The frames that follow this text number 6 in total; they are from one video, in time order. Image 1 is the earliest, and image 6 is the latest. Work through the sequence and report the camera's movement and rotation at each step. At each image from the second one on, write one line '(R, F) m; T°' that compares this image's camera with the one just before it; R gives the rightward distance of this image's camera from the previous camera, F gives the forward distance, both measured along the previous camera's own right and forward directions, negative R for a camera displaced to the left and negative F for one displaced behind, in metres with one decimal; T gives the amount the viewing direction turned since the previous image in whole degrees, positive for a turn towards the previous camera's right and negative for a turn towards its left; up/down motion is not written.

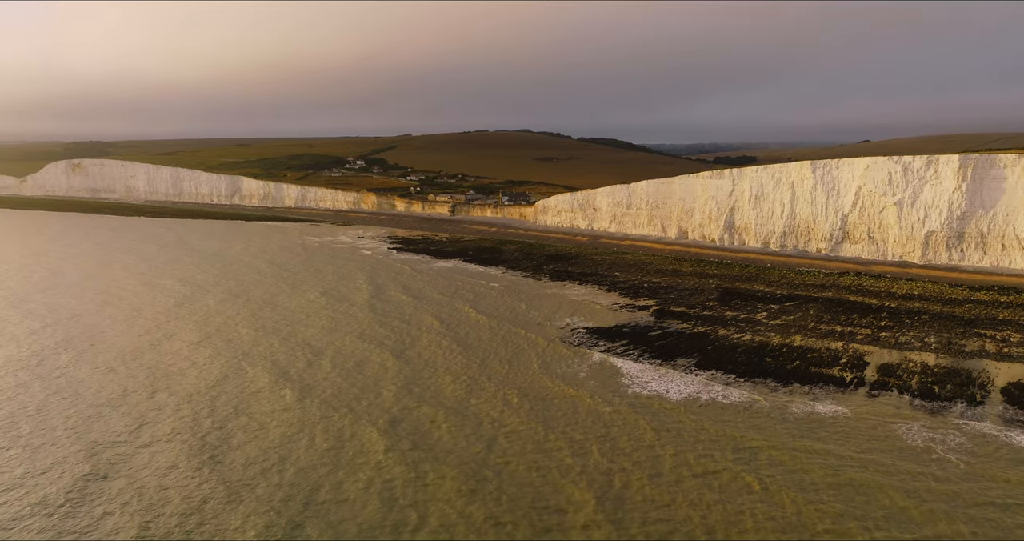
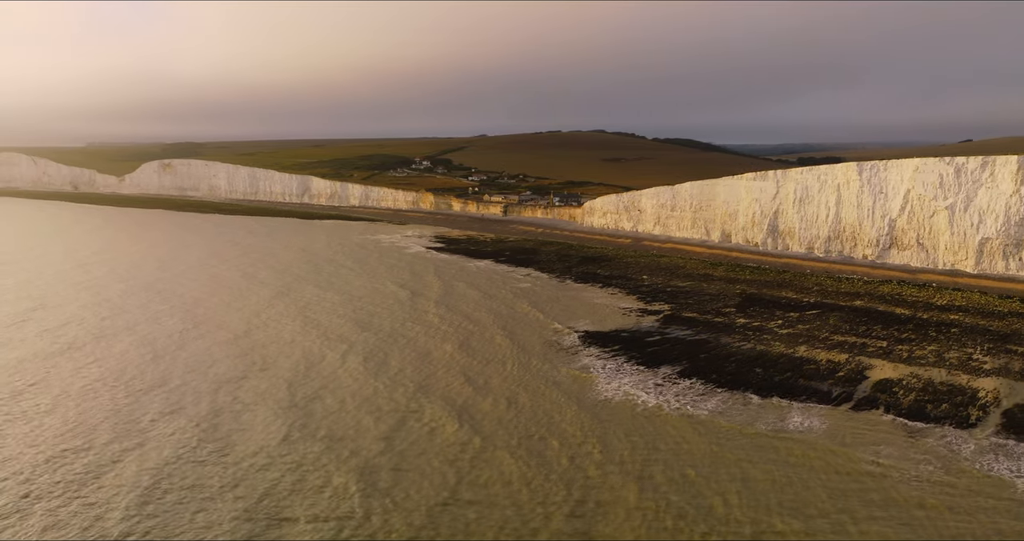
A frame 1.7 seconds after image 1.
(+1.5, +0.1) m; -6°
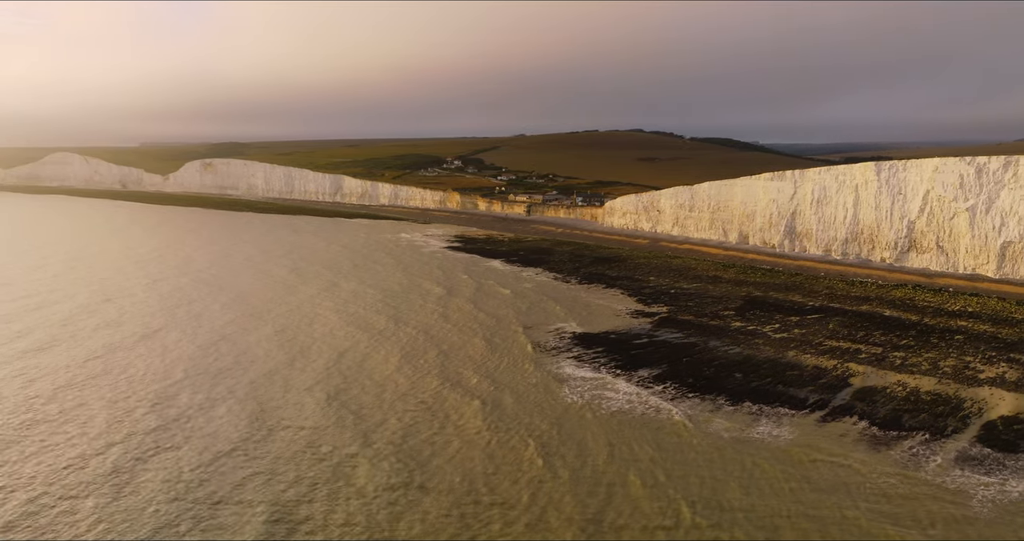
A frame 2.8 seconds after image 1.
(+1.0, +0.1) m; -3°
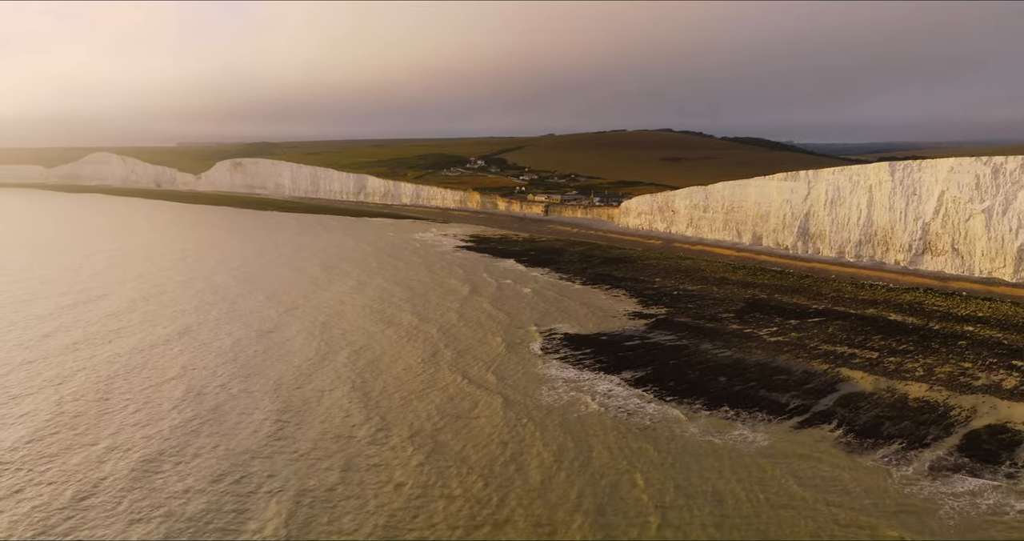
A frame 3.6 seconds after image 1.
(+0.7, 0.0) m; -2°
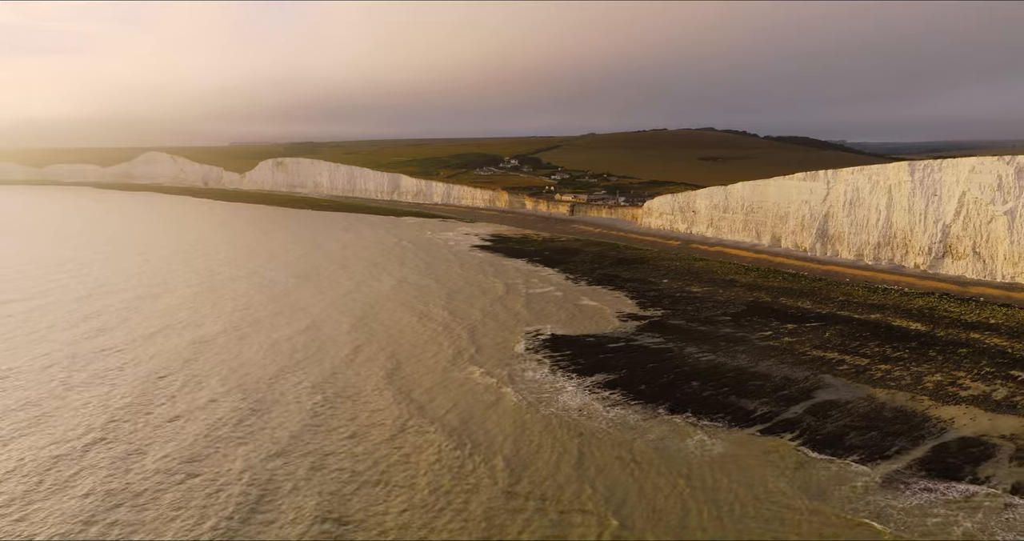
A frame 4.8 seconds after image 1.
(+1.1, +0.1) m; -3°
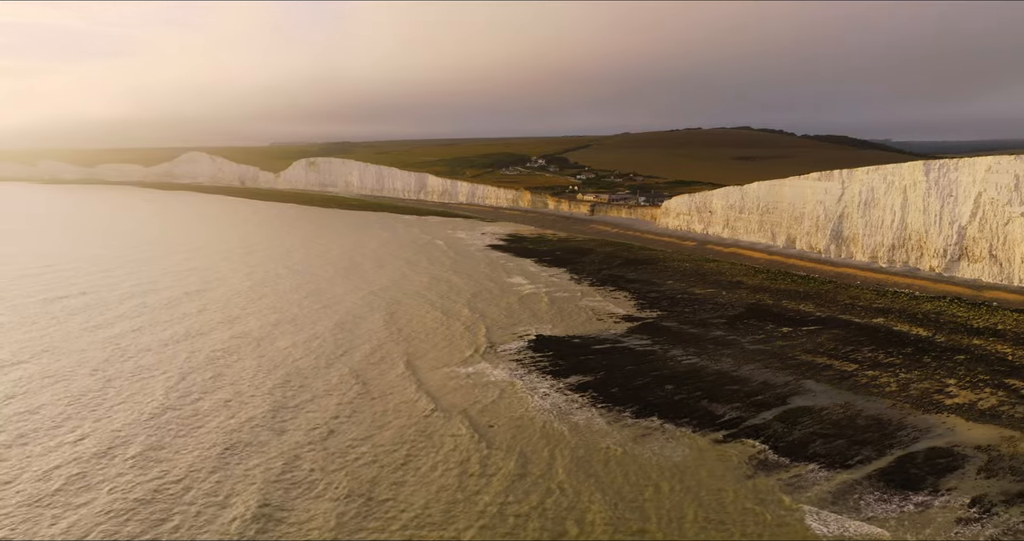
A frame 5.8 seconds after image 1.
(+0.9, +0.1) m; -2°
